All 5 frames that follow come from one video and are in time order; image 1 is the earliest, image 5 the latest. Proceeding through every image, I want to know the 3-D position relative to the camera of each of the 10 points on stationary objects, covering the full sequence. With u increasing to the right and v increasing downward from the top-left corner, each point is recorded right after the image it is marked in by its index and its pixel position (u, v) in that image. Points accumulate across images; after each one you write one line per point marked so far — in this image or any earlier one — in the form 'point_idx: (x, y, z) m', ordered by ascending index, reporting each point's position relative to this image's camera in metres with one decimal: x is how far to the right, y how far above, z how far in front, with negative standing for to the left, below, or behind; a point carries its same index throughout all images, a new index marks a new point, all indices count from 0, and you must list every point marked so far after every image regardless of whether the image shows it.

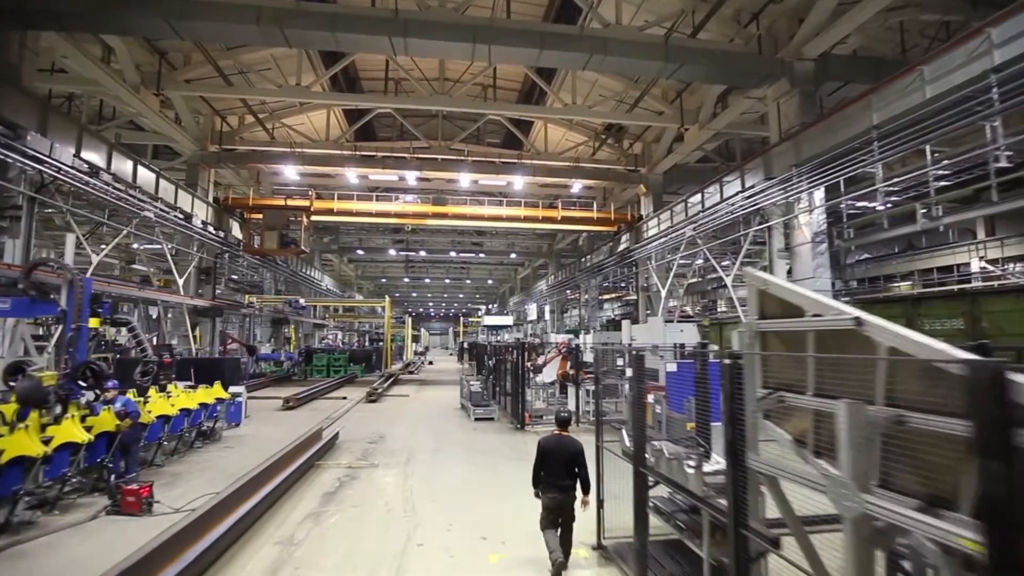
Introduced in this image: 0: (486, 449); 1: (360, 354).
0: (-0.3, -1.6, +5.9) m
1: (-4.4, -1.9, +16.0) m
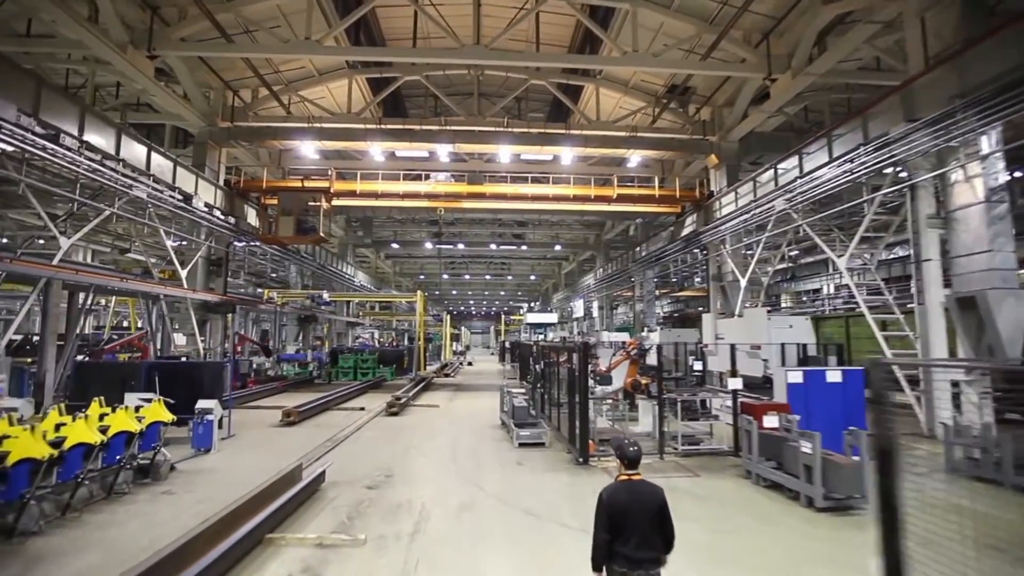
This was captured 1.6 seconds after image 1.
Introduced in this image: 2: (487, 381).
0: (+0.1, -1.5, +4.1) m
1: (-3.2, -1.8, +14.5) m
2: (-0.6, -2.4, +14.3) m
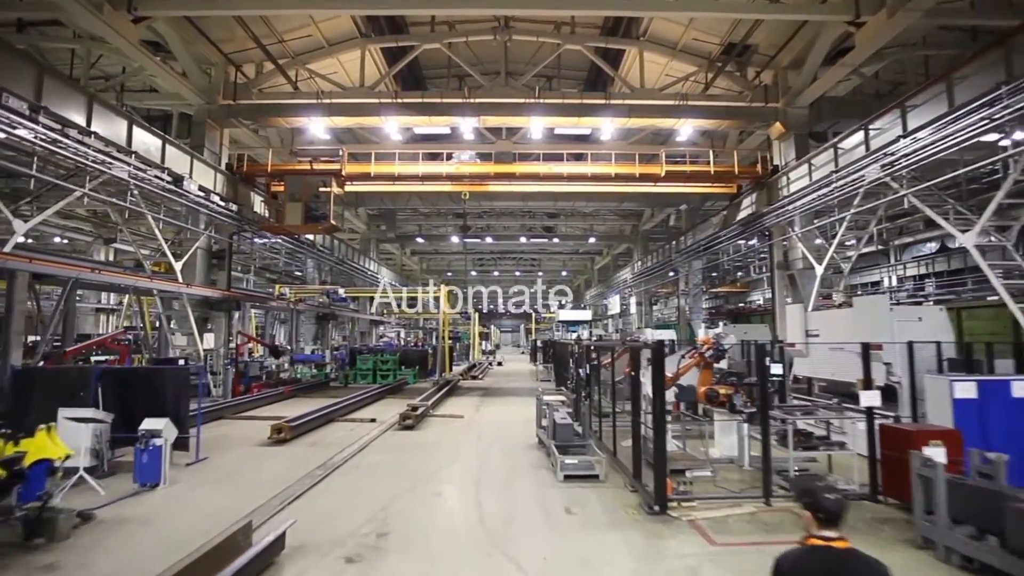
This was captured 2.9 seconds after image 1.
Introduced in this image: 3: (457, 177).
0: (+0.4, -1.3, +2.8) m
1: (-2.4, -1.6, +13.4) m
2: (+0.1, -2.2, +13.0) m
3: (-1.0, +2.1, +10.5) m
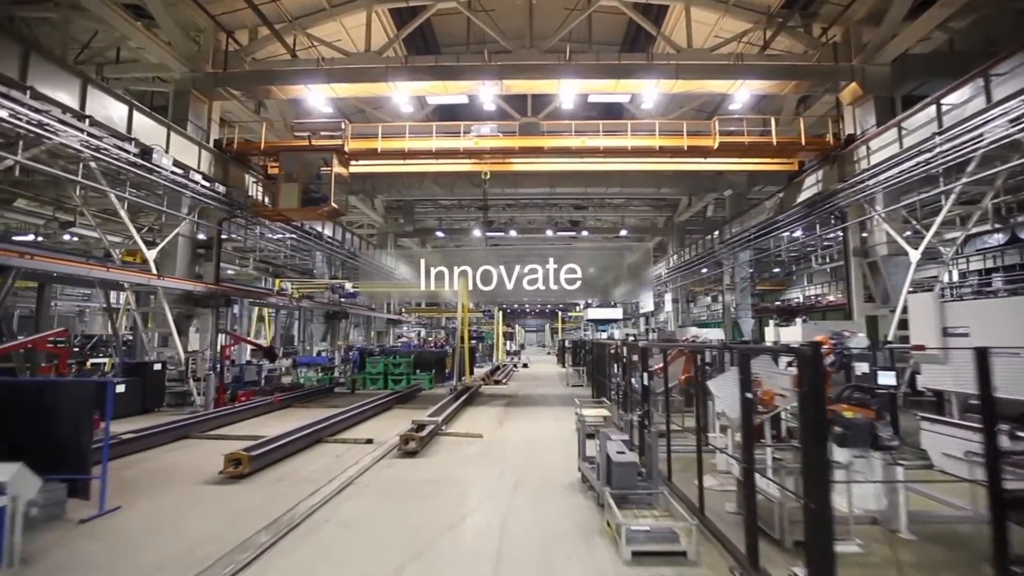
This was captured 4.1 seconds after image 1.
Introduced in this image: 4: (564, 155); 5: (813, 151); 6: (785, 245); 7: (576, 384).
0: (+0.5, -1.2, +1.4) m
1: (-1.8, -1.5, +12.1) m
2: (+0.7, -2.1, +11.6) m
3: (-0.6, +2.2, +9.1) m
4: (+0.9, +2.2, +9.2) m
5: (+4.9, +2.3, +9.1) m
6: (+5.8, +0.9, +11.8) m
7: (+1.5, -2.2, +13.0) m
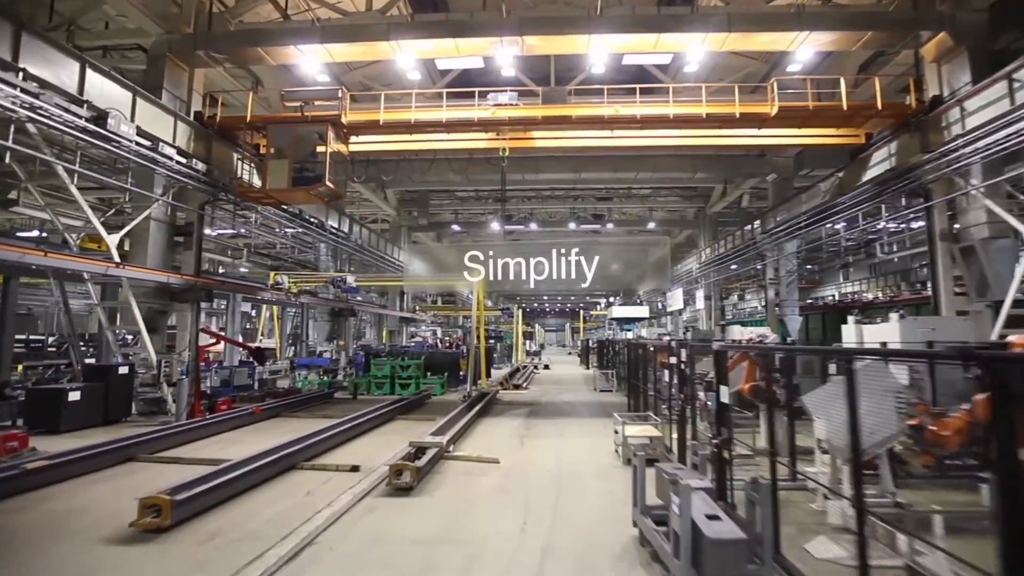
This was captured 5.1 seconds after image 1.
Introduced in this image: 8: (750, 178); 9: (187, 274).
0: (+0.6, -1.1, +0.2) m
1: (-1.4, -1.4, +11.0) m
2: (+1.1, -2.0, +10.4) m
3: (-0.3, +2.3, +8.0) m
4: (+1.2, +2.3, +8.0) m
5: (+5.2, +2.4, +7.7) m
6: (+6.2, +1.0, +10.4) m
7: (+1.9, -2.1, +11.8) m
8: (+6.0, +2.8, +13.9) m
9: (-4.3, +0.2, +7.3) m
